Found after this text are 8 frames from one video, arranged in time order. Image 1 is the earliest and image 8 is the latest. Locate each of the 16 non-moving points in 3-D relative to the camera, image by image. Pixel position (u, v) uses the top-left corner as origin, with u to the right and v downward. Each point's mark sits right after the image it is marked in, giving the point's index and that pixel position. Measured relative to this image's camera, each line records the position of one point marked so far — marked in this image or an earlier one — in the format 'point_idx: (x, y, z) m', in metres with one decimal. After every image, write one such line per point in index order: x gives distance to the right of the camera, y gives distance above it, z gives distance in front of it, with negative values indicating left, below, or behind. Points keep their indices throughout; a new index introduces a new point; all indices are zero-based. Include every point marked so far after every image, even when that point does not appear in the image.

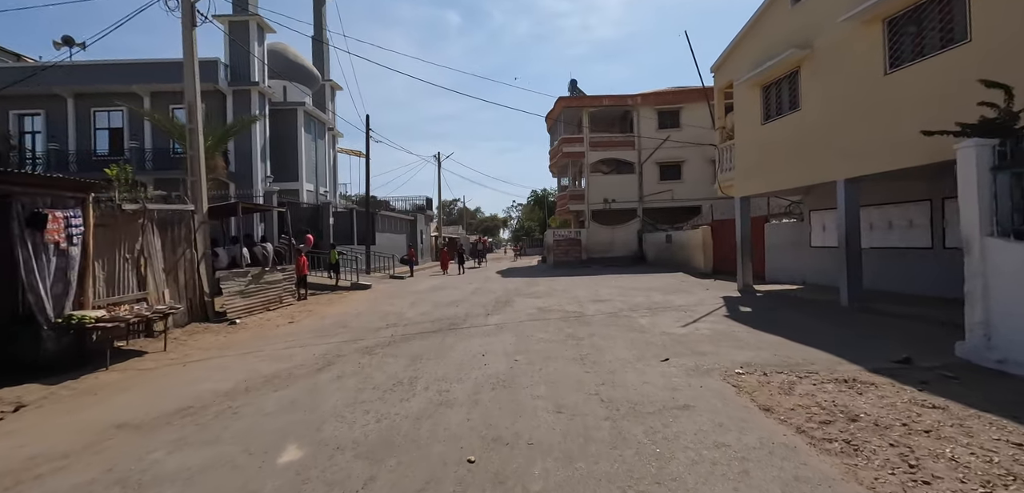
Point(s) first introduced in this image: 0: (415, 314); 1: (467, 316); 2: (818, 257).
0: (-2.5, -1.8, +10.8) m
1: (-1.1, -1.7, +10.4) m
2: (+10.3, -0.4, +14.0) m
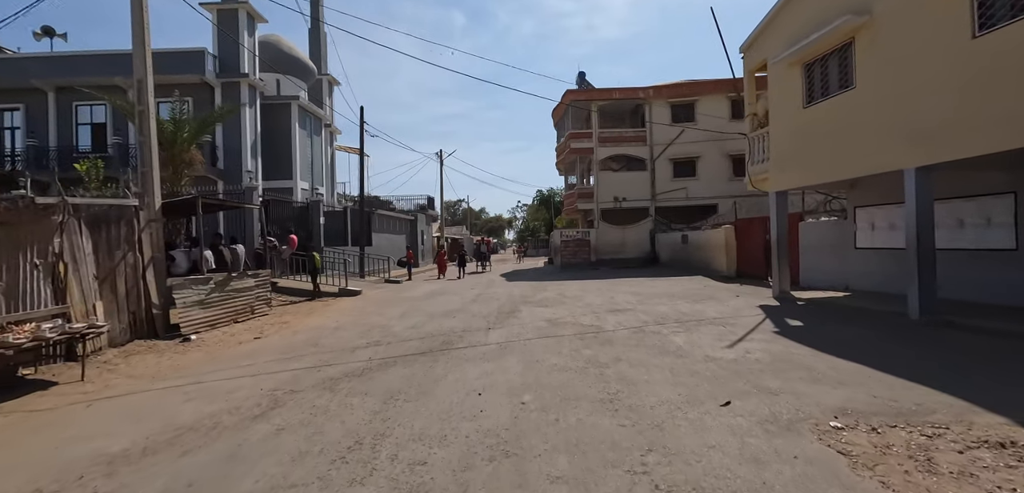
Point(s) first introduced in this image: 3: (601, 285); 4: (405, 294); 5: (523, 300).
0: (-2.4, -1.8, +9.3) m
1: (-1.0, -1.8, +8.8) m
2: (+10.4, -0.4, +12.3) m
3: (+3.5, -1.6, +16.6) m
4: (-3.8, -1.7, +14.9) m
5: (+0.4, -1.7, +13.4) m
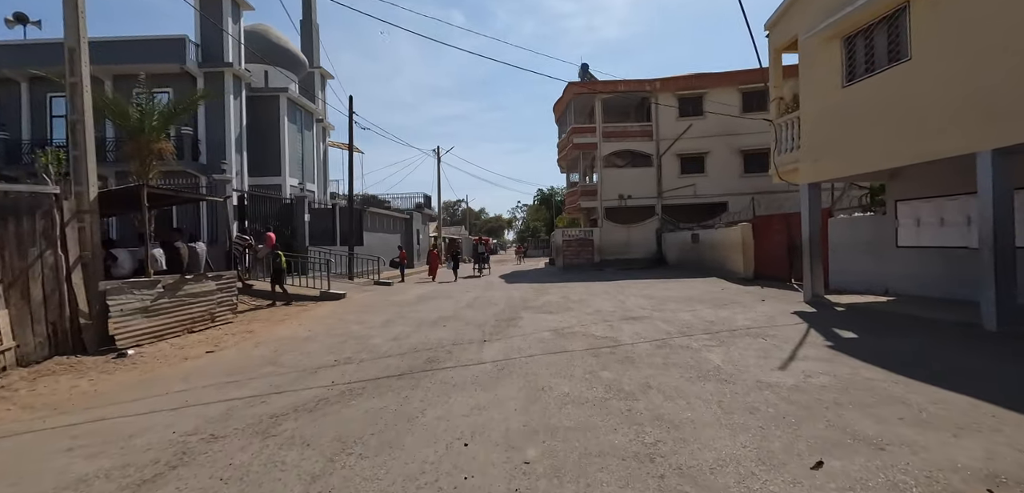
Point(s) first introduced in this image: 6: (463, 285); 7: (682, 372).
0: (-2.4, -1.8, +7.9) m
1: (-1.0, -1.7, +7.5) m
2: (+10.4, -0.4, +10.9) m
3: (+3.5, -1.5, +15.2) m
4: (-3.8, -1.6, +13.5) m
5: (+0.3, -1.7, +12.0) m
6: (-2.0, -1.6, +17.0) m
7: (+2.2, -1.6, +5.4) m
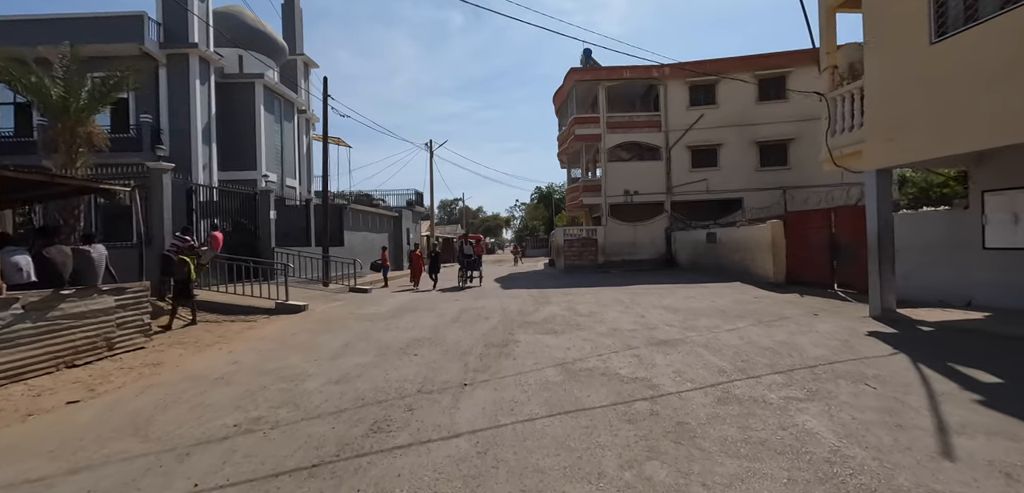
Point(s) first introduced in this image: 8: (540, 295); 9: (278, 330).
0: (-2.5, -1.8, +5.6) m
1: (-1.1, -1.8, +5.2) m
2: (+10.3, -0.4, +8.8) m
3: (+3.4, -1.6, +13.0) m
4: (-3.9, -1.7, +11.3) m
5: (+0.2, -1.7, +9.8) m
6: (-2.1, -1.7, +14.8) m
7: (+2.1, -1.7, +3.2) m
8: (+1.0, -1.6, +14.0) m
9: (-5.2, -1.8, +9.1) m
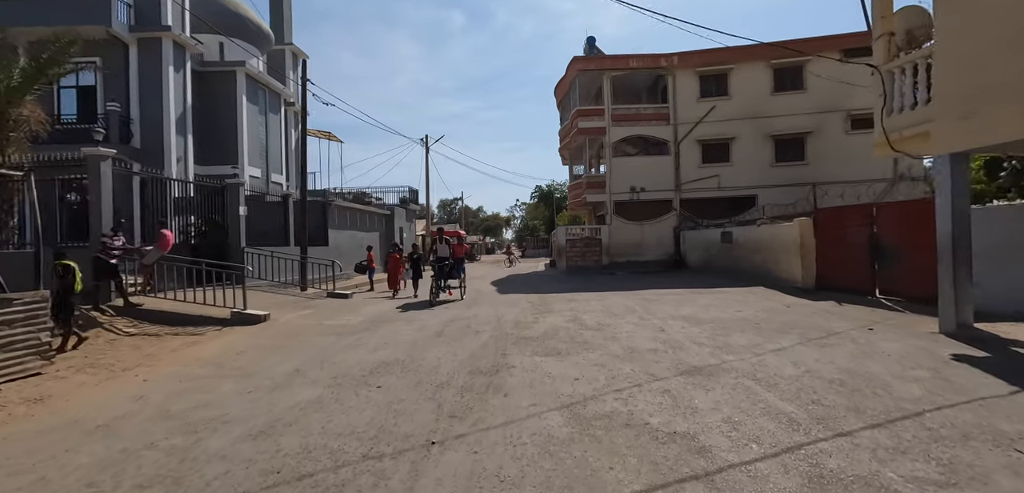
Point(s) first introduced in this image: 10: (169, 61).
0: (-2.6, -1.8, +4.1) m
1: (-1.3, -1.8, +3.7) m
2: (+10.2, -0.4, +7.2) m
3: (+3.3, -1.6, +11.5) m
4: (-4.0, -1.7, +9.7) m
5: (+0.1, -1.7, +8.2) m
6: (-2.3, -1.7, +13.2) m
7: (+2.0, -1.7, +1.6) m
8: (+0.9, -1.7, +12.5) m
9: (-5.3, -1.8, +7.5) m
10: (-16.1, +8.7, +19.6) m
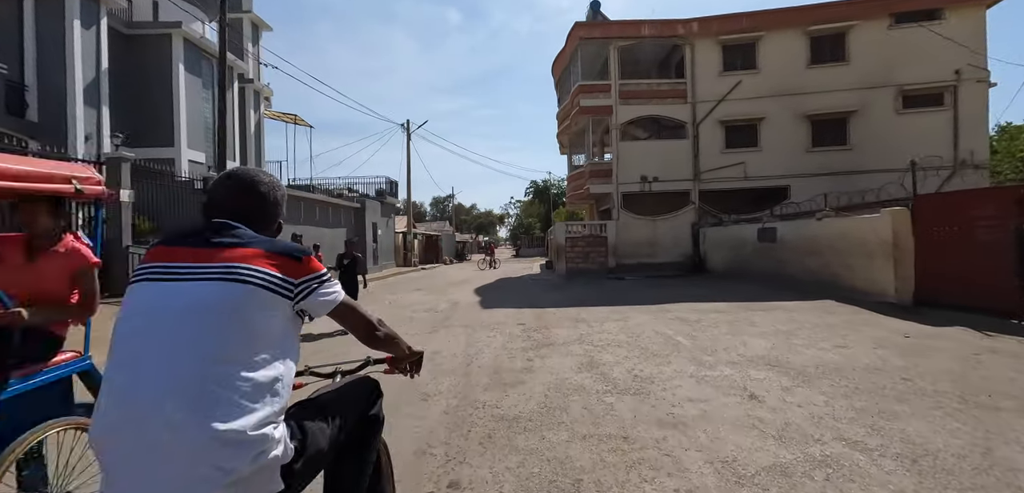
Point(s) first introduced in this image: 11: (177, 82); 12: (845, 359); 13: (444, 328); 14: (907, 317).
0: (-2.9, -1.8, +0.4) m
1: (-1.5, -1.8, 0.0) m
2: (+9.9, -0.4, +3.6) m
3: (+3.0, -1.6, +7.8) m
4: (-4.3, -1.7, +6.0) m
5: (-0.2, -1.7, +4.5) m
6: (-2.6, -1.6, +9.5) m
7: (+1.8, -1.7, -2.1) m
8: (+0.5, -1.6, +8.8) m
9: (-5.6, -1.8, +3.8) m
10: (-16.5, +8.8, +15.8) m
11: (-15.3, +7.4, +18.9) m
12: (+4.8, -1.6, +5.9) m
13: (-1.4, -1.7, +8.7) m
14: (+8.4, -1.5, +8.9) m
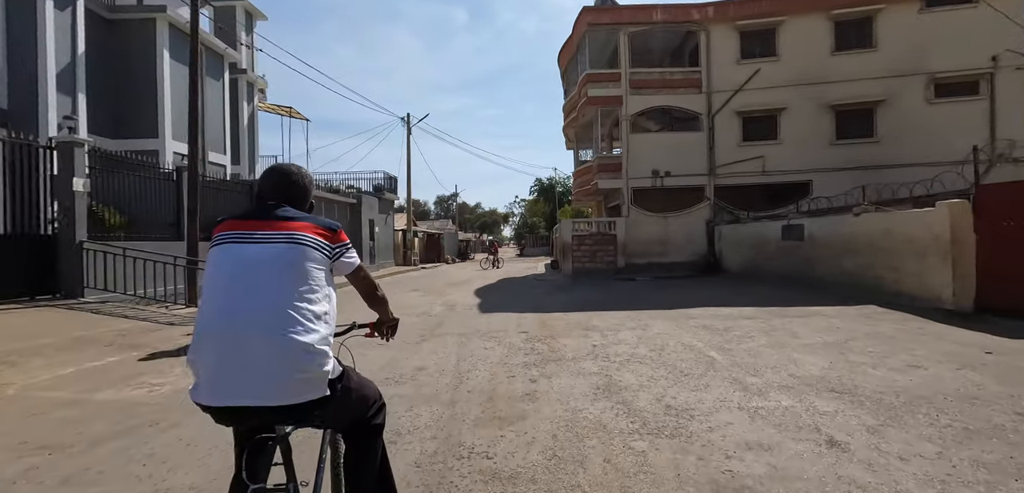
0: (-2.9, -1.8, -0.8) m
1: (-1.6, -1.7, -1.2) m
2: (+9.9, -0.4, +2.3) m
3: (+3.0, -1.5, +6.6) m
4: (-4.3, -1.6, +4.9) m
5: (-0.2, -1.6, +3.3) m
6: (-2.6, -1.6, +8.4) m
7: (+1.7, -1.7, -3.3) m
8: (+0.5, -1.6, +7.6) m
9: (-5.6, -1.7, +2.7) m
10: (-16.4, +8.9, +14.8) m
11: (-15.2, +7.6, +17.8) m
12: (+4.8, -1.5, +4.7) m
13: (-1.4, -1.6, +7.5) m
14: (+8.5, -1.5, +7.6) m
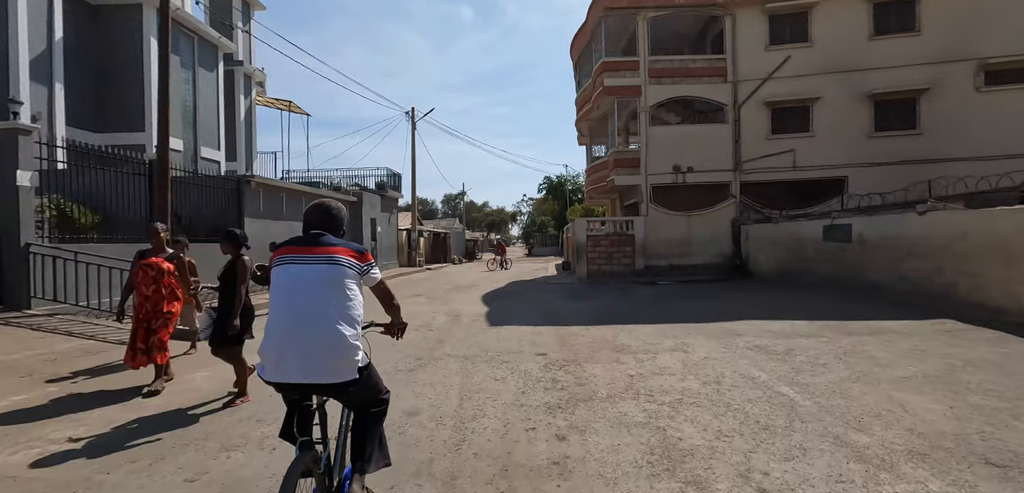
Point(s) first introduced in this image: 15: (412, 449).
0: (-2.8, -1.9, -2.0) m
1: (-1.5, -1.8, -2.5) m
2: (+10.0, -0.5, +0.8) m
3: (+3.2, -1.6, +5.3) m
4: (-4.2, -1.7, +3.6) m
5: (-0.1, -1.7, +2.1) m
6: (-2.3, -1.6, +7.1) m
7: (+1.7, -1.8, -4.6) m
8: (+0.8, -1.7, +6.3) m
9: (-5.4, -1.8, +1.5) m
10: (-16.0, +8.9, +13.7) m
11: (-14.8, +7.5, +16.8) m
12: (+4.9, -1.6, +3.4) m
13: (-1.2, -1.7, +6.3) m
14: (+8.7, -1.6, +6.2) m
15: (-0.9, -1.7, +3.6) m
